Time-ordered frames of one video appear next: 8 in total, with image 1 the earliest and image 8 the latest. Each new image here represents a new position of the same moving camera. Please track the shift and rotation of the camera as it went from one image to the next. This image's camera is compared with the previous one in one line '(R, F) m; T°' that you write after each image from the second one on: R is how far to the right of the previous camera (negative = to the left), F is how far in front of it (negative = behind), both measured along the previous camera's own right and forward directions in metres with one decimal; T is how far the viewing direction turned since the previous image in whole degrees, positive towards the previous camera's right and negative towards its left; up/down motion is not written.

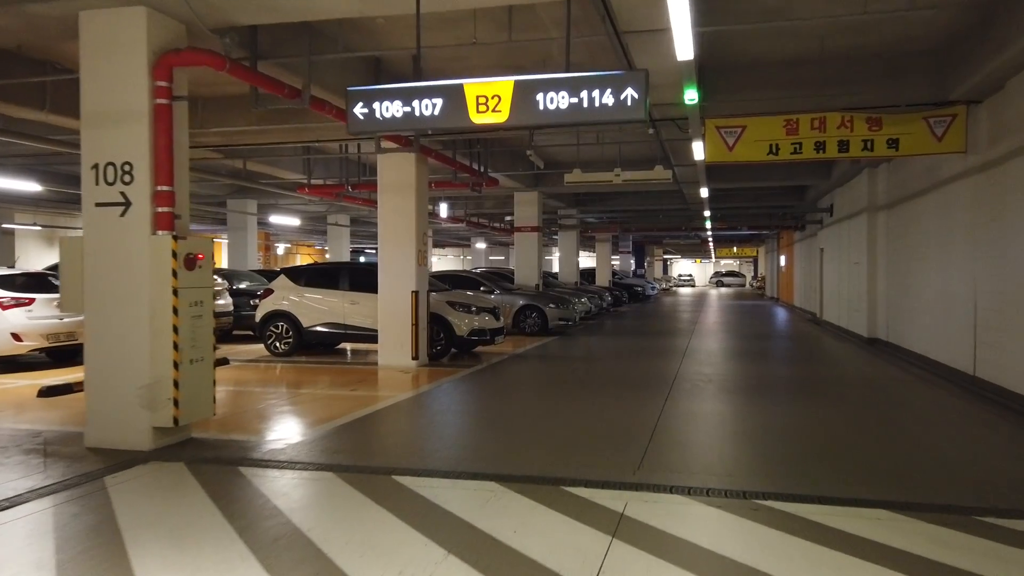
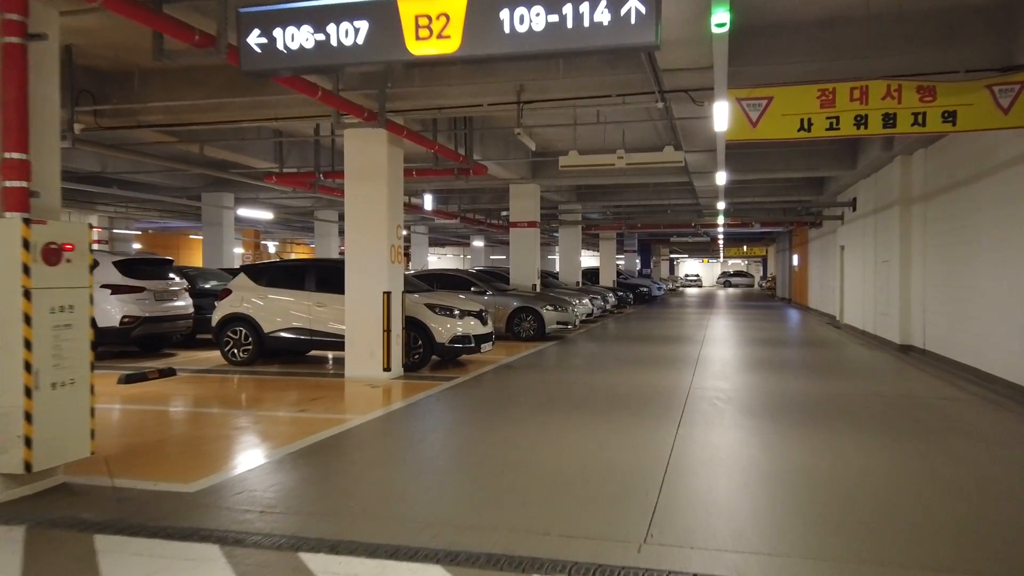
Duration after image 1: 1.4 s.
(+0.2, +1.4) m; 0°
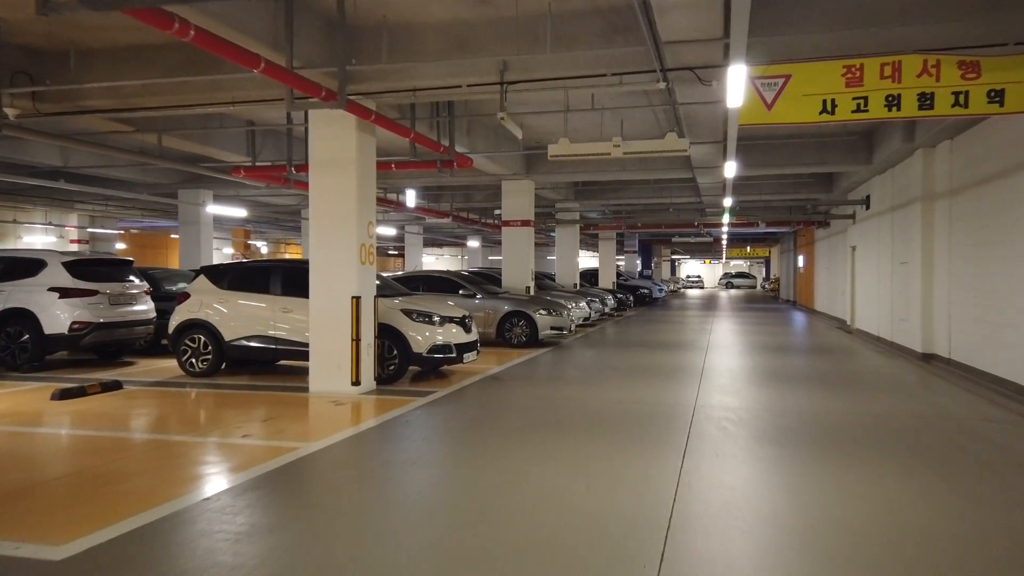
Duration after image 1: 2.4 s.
(+0.2, +1.0) m; 0°
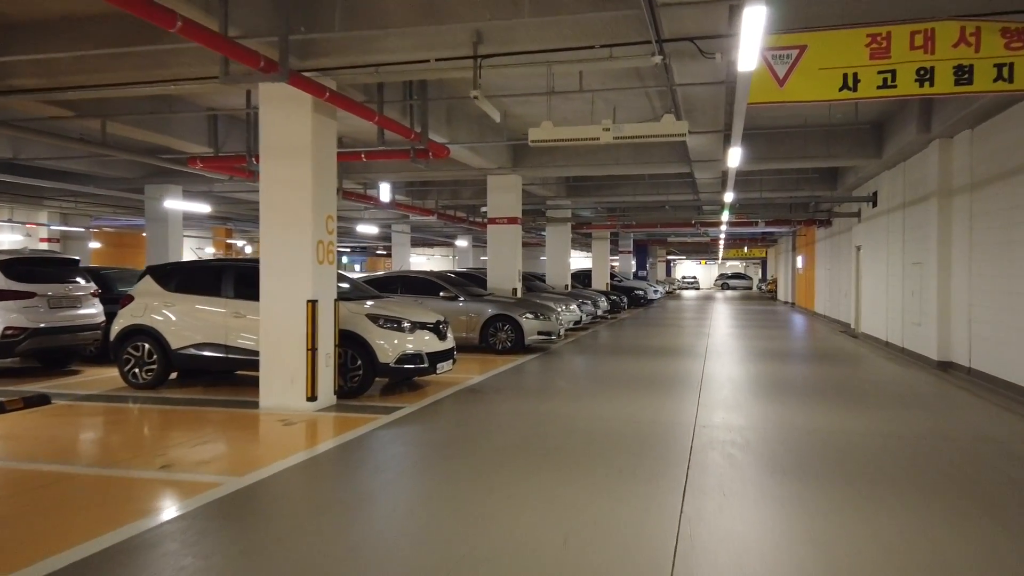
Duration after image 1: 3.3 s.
(+0.2, +1.0) m; 0°
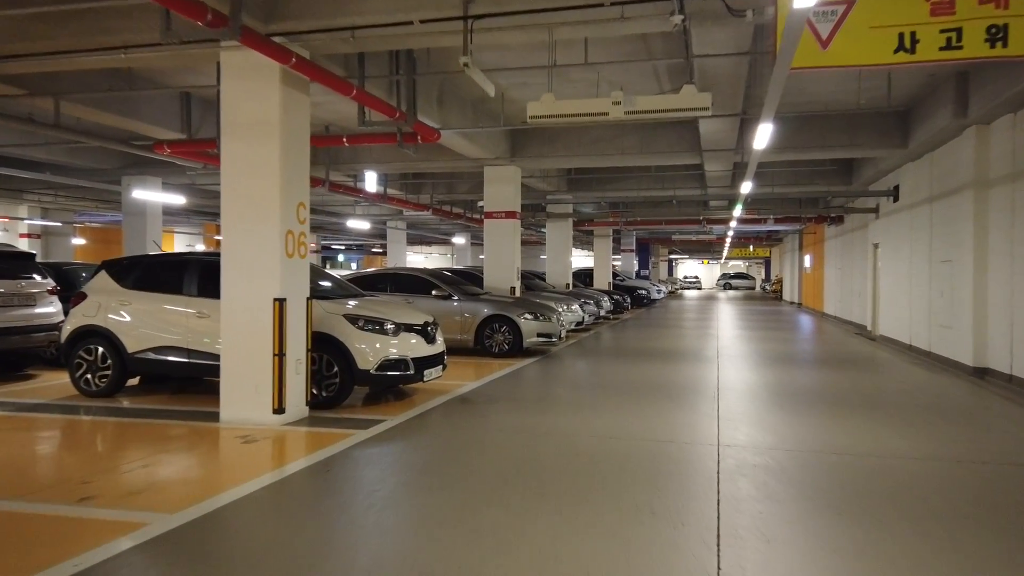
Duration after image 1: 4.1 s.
(0.0, +0.9) m; 0°
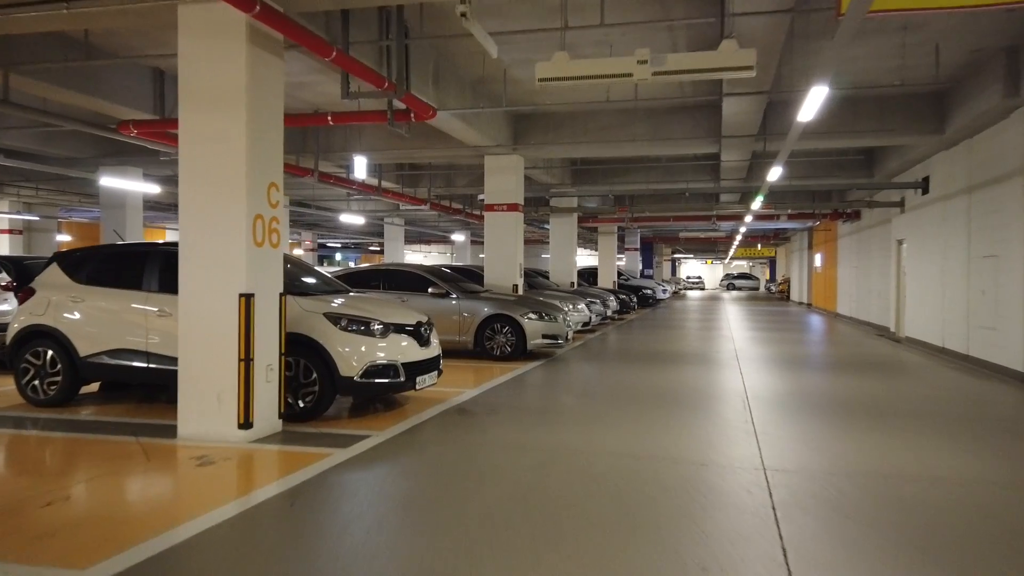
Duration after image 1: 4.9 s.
(0.0, +1.0) m; 0°
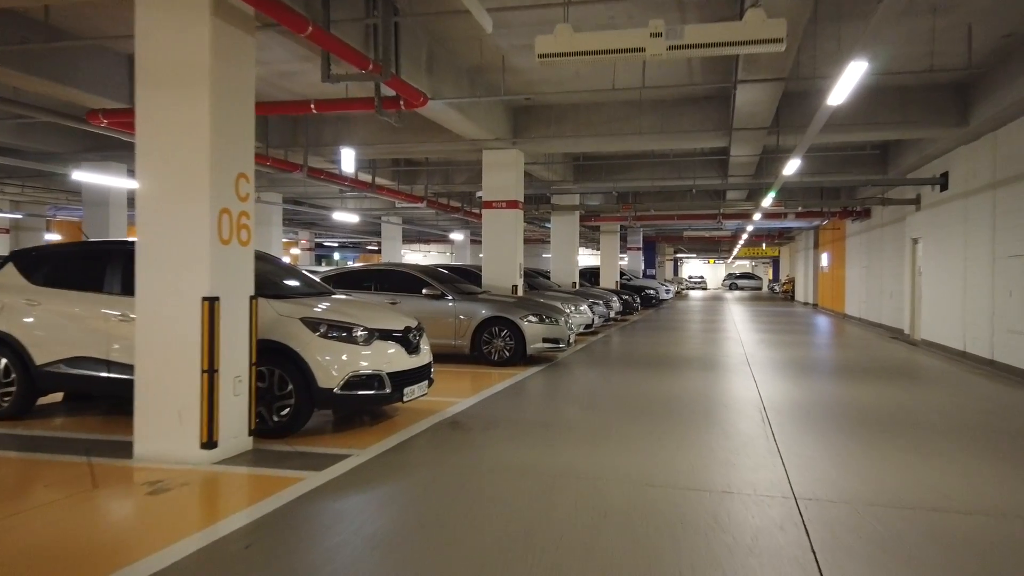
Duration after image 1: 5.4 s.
(0.0, +0.6) m; 0°
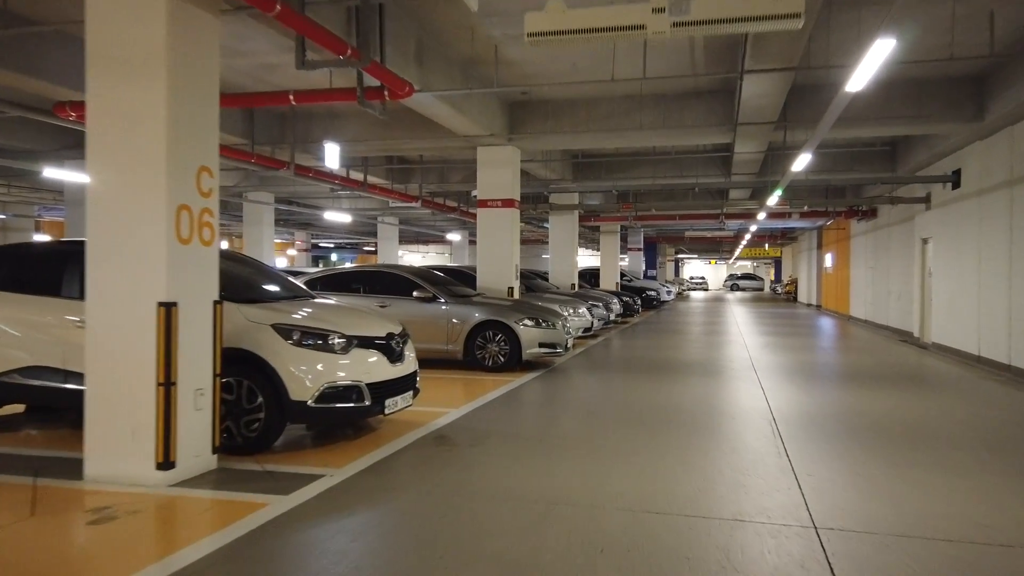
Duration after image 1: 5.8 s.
(+0.1, +0.5) m; 0°
